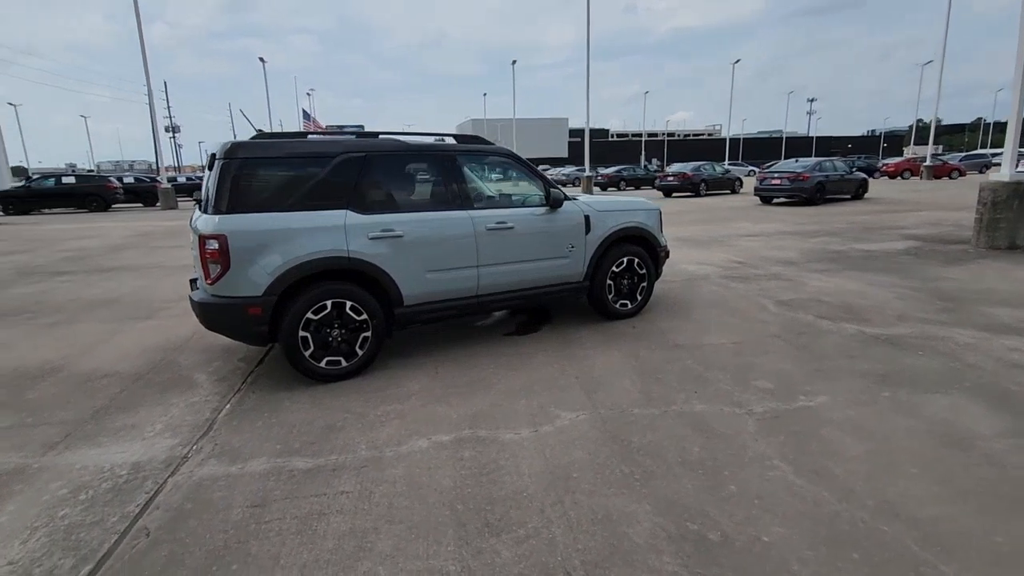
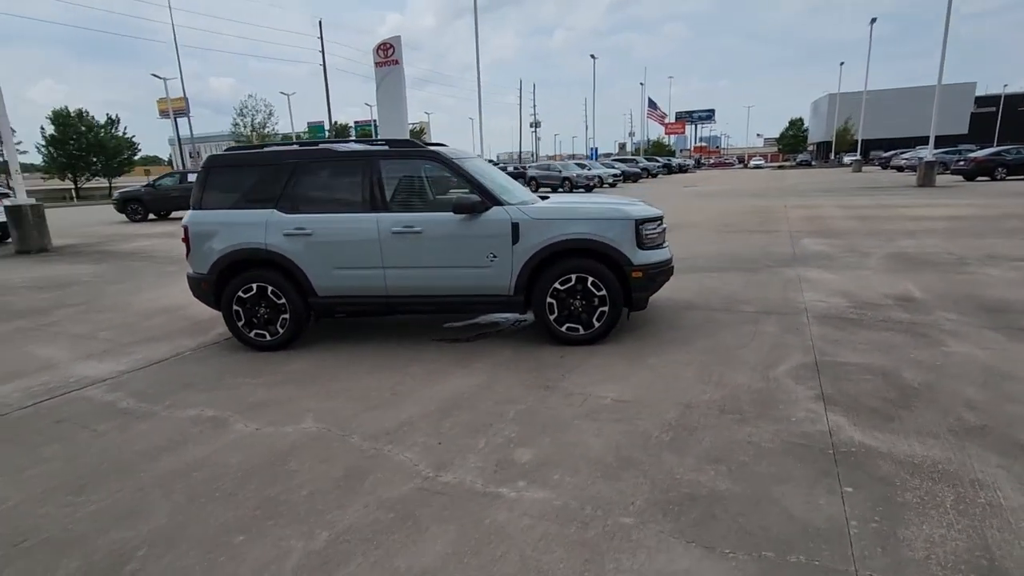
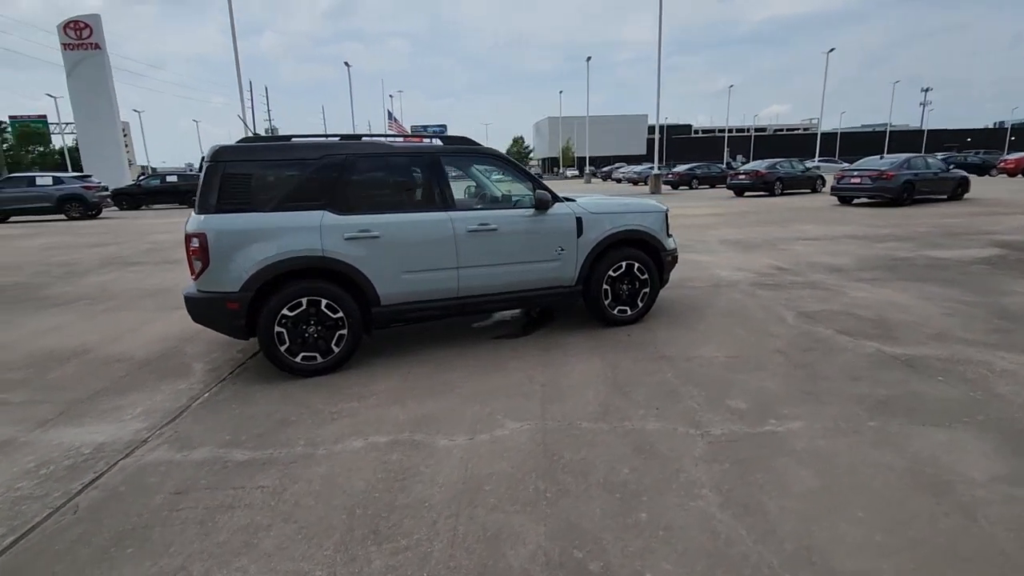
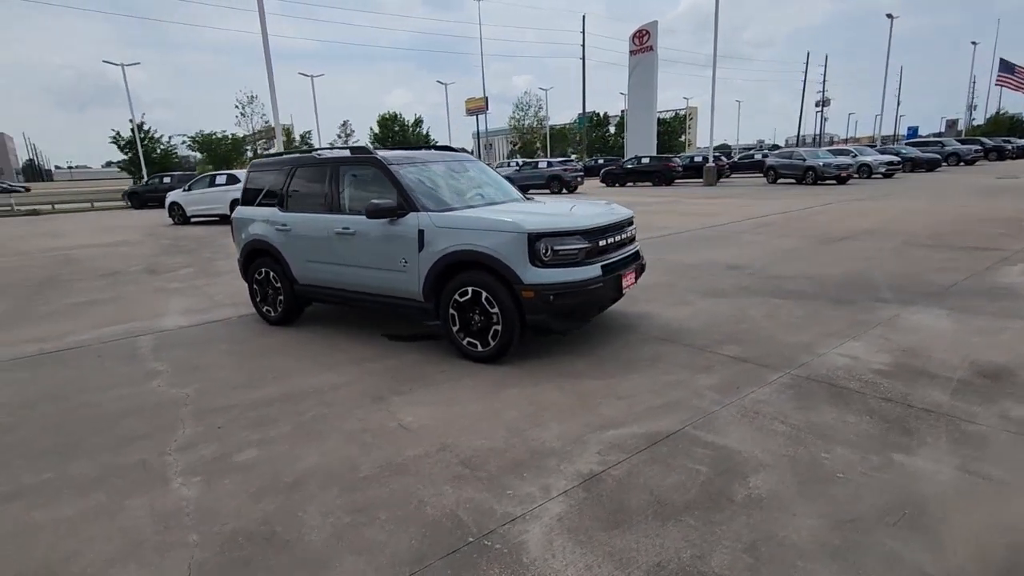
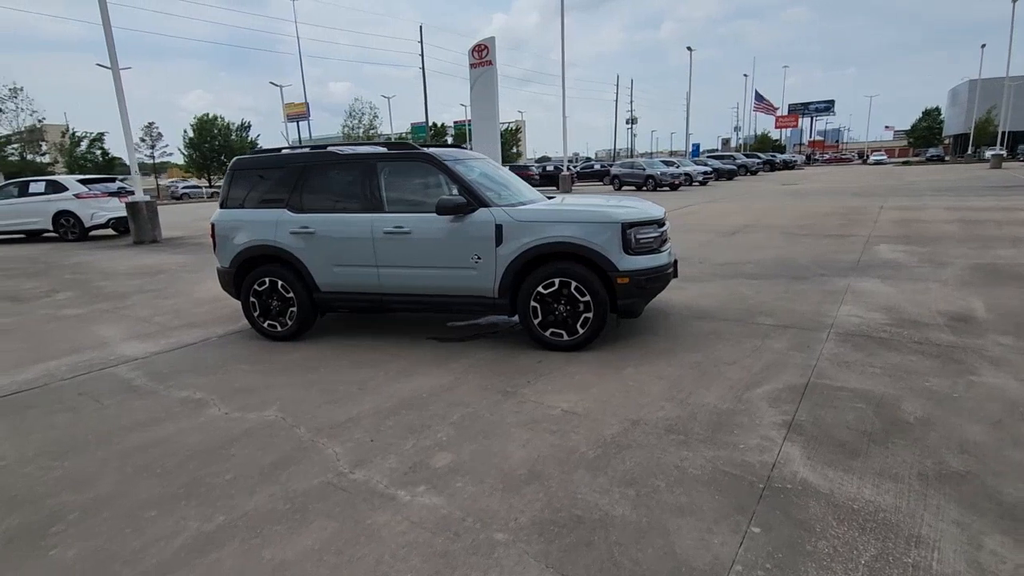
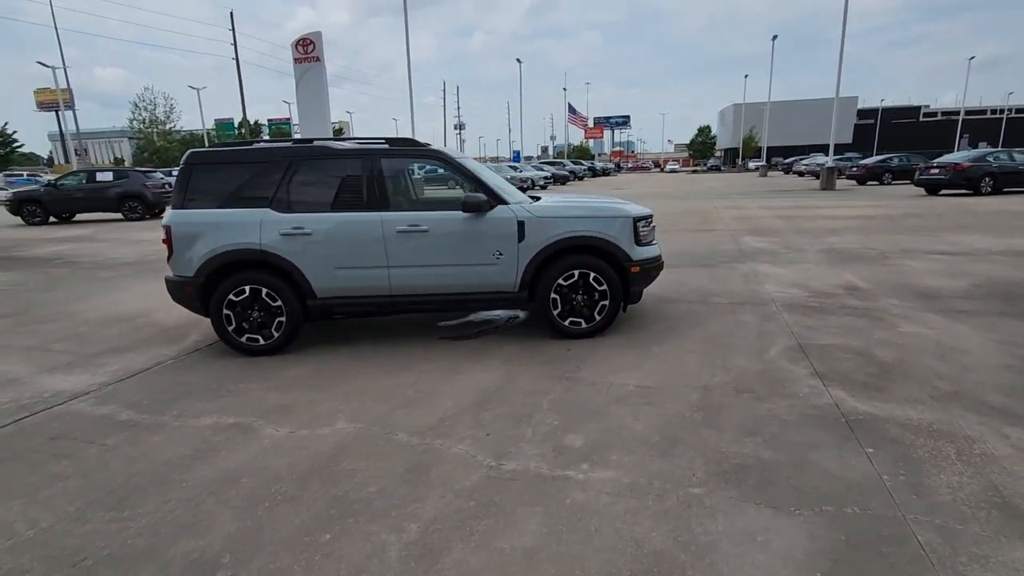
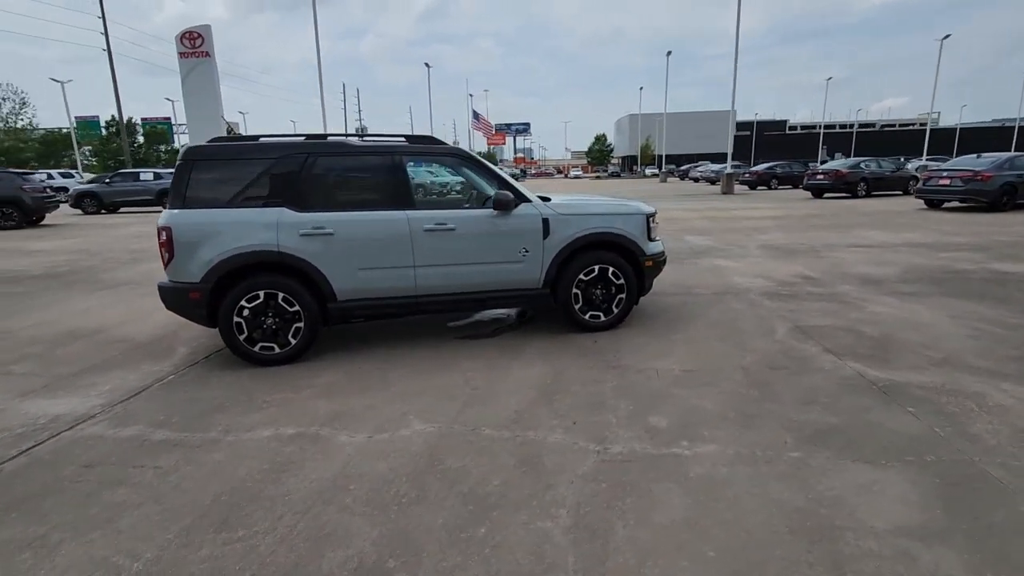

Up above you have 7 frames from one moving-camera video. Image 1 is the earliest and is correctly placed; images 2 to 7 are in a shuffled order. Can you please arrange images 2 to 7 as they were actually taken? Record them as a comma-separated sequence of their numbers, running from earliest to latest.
3, 7, 6, 2, 5, 4
